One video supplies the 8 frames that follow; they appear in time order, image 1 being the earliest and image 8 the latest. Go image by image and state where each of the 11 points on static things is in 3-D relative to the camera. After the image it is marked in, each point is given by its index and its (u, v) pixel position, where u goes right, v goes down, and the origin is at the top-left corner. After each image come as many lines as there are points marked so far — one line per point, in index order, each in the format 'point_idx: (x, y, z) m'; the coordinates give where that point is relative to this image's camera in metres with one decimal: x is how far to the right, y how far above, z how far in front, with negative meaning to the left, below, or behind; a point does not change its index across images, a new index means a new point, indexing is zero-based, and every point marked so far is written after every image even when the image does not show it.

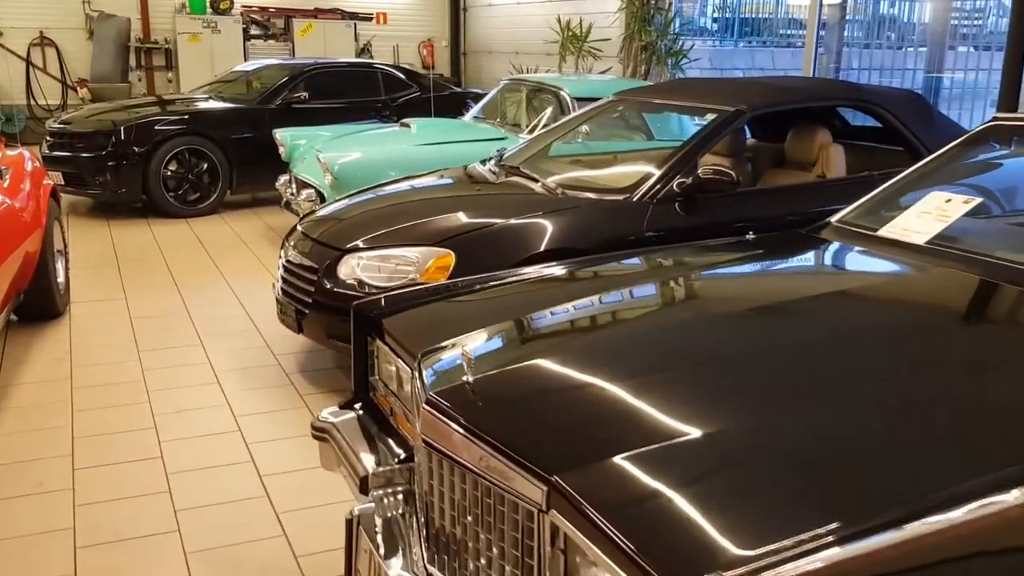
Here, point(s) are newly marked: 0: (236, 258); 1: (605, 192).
0: (-1.9, +0.2, +6.2) m
1: (+0.4, +0.4, +3.8) m
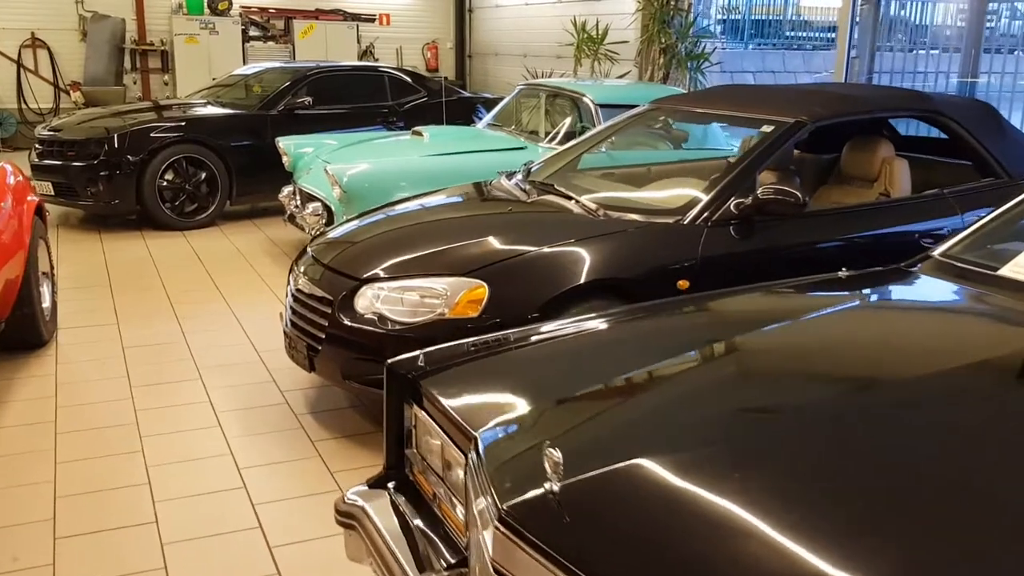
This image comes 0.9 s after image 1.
0: (-1.8, +0.1, +5.8) m
1: (+0.5, +0.3, +3.4) m
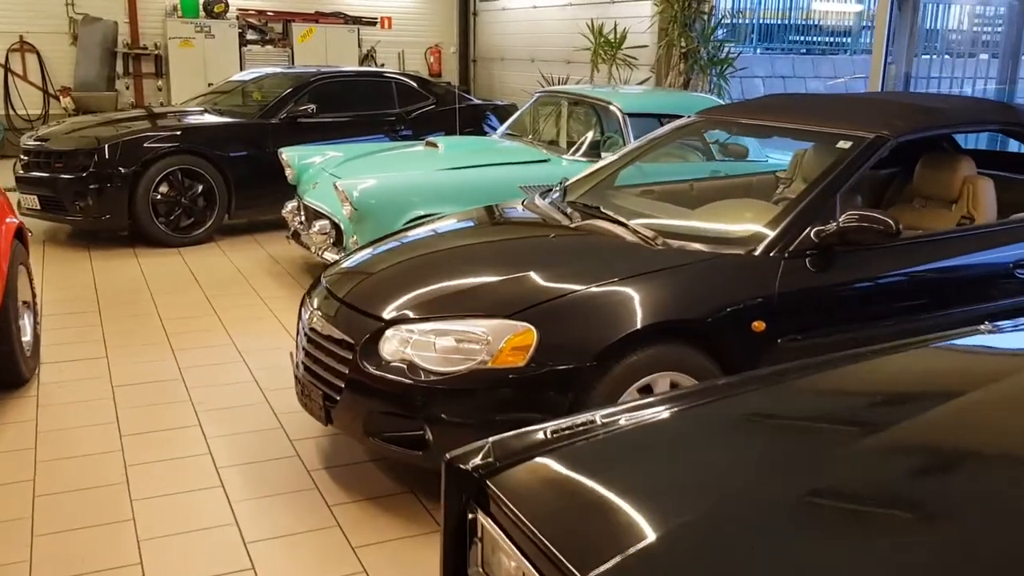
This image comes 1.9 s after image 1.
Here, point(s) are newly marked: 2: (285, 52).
0: (-1.6, -0.1, +5.4) m
1: (+0.7, +0.1, +3.0) m
2: (-3.0, +3.1, +12.0) m
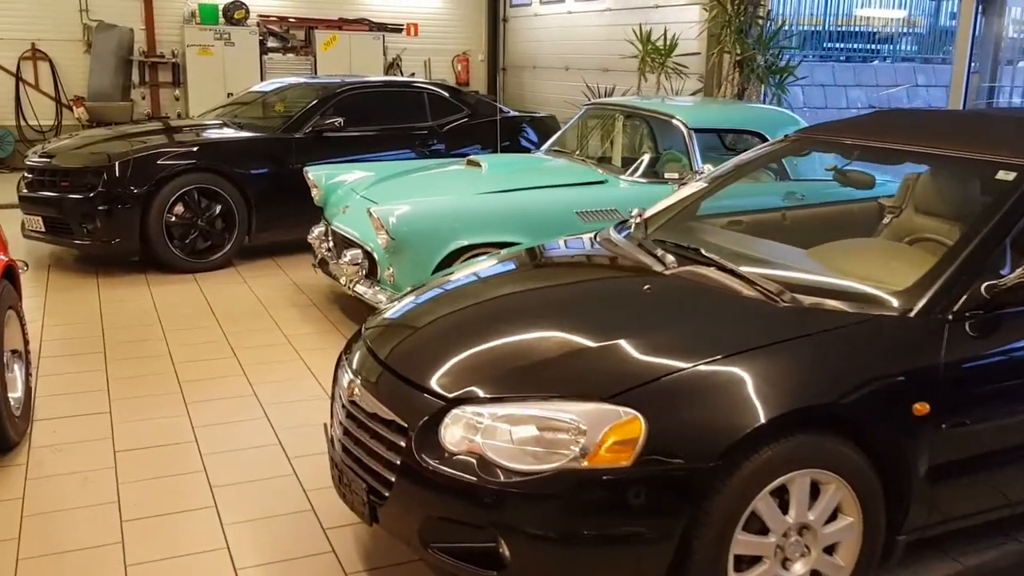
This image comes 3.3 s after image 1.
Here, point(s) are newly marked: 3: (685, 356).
0: (-1.4, -0.2, +4.8) m
1: (+0.9, 0.0, +2.4) m
2: (-2.6, +2.9, +11.4) m
3: (+0.4, -0.2, +2.2) m
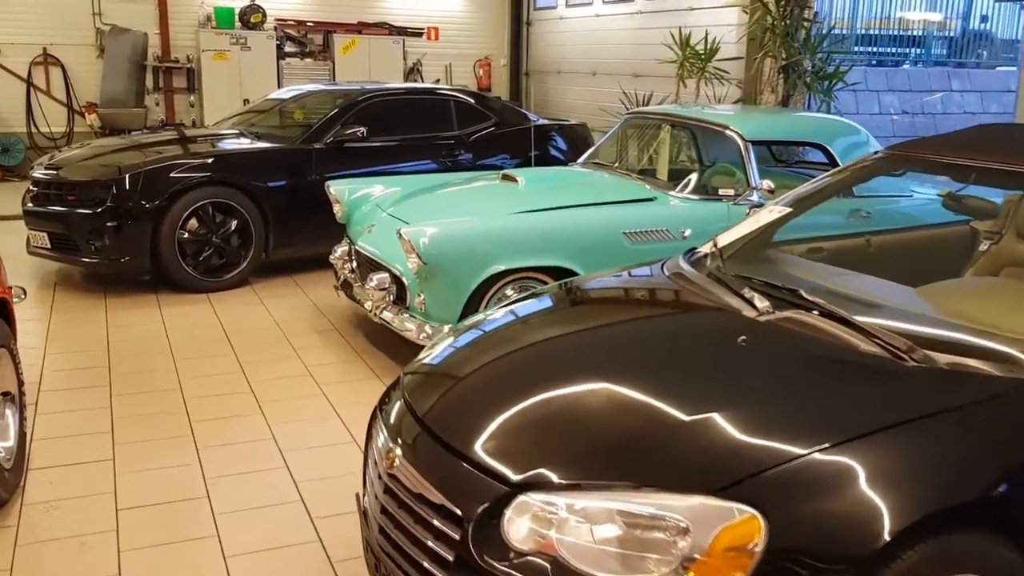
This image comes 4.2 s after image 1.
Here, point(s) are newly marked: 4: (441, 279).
0: (-1.2, -0.4, +4.4) m
1: (+1.1, -0.2, +2.0) m
2: (-2.3, +2.7, +11.1) m
3: (+0.6, -0.3, +1.8) m
4: (-0.3, 0.0, +4.1) m
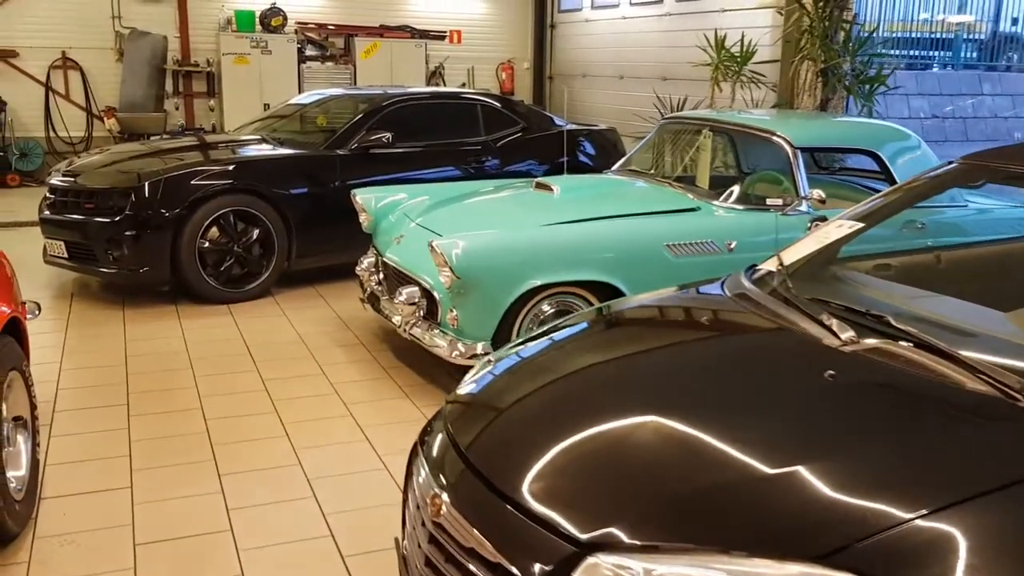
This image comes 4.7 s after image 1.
0: (-1.0, -0.4, +4.2) m
1: (+1.2, -0.2, +1.8) m
2: (-2.0, +2.6, +10.9) m
3: (+0.7, -0.3, +1.6) m
4: (-0.2, 0.0, +3.9) m
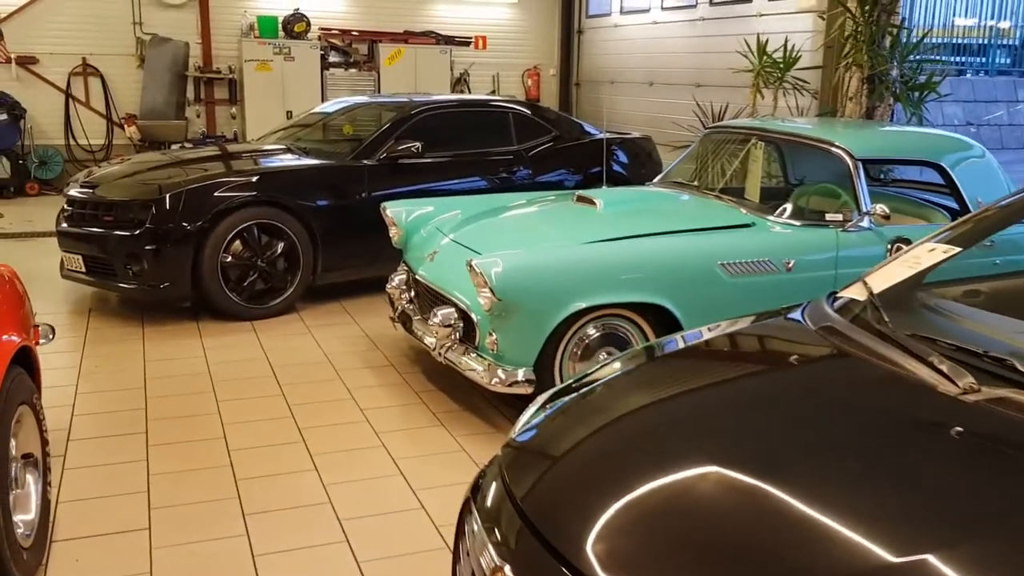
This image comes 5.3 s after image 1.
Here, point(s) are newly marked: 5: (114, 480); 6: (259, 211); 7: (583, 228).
0: (-0.8, -0.5, +4.0) m
1: (+1.3, -0.3, +1.5) m
2: (-1.7, +2.5, +10.7) m
3: (+0.8, -0.4, +1.3) m
4: (0.0, -0.1, +3.6) m
5: (-1.4, -0.7, +3.3) m
6: (-1.5, +0.5, +5.3) m
7: (+0.3, +0.3, +4.0) m
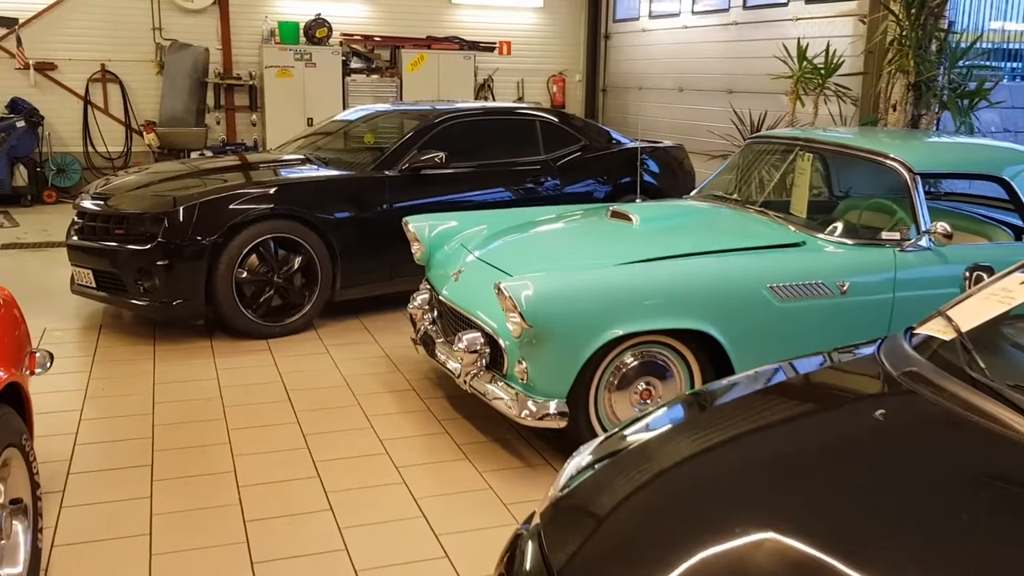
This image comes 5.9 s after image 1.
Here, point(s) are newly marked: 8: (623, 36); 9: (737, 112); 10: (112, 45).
0: (-0.7, -0.6, +3.8) m
1: (+1.4, -0.4, +1.2) m
2: (-1.4, +2.4, +10.5) m
3: (+0.9, -0.5, +1.0) m
4: (+0.1, -0.2, +3.4) m
5: (-1.3, -0.8, +3.0) m
6: (-1.3, +0.4, +5.1) m
7: (+0.4, +0.2, +3.8) m
8: (+1.3, +3.1, +11.1) m
9: (+2.2, +1.7, +8.7) m
10: (-4.5, +2.8, +10.3) m
